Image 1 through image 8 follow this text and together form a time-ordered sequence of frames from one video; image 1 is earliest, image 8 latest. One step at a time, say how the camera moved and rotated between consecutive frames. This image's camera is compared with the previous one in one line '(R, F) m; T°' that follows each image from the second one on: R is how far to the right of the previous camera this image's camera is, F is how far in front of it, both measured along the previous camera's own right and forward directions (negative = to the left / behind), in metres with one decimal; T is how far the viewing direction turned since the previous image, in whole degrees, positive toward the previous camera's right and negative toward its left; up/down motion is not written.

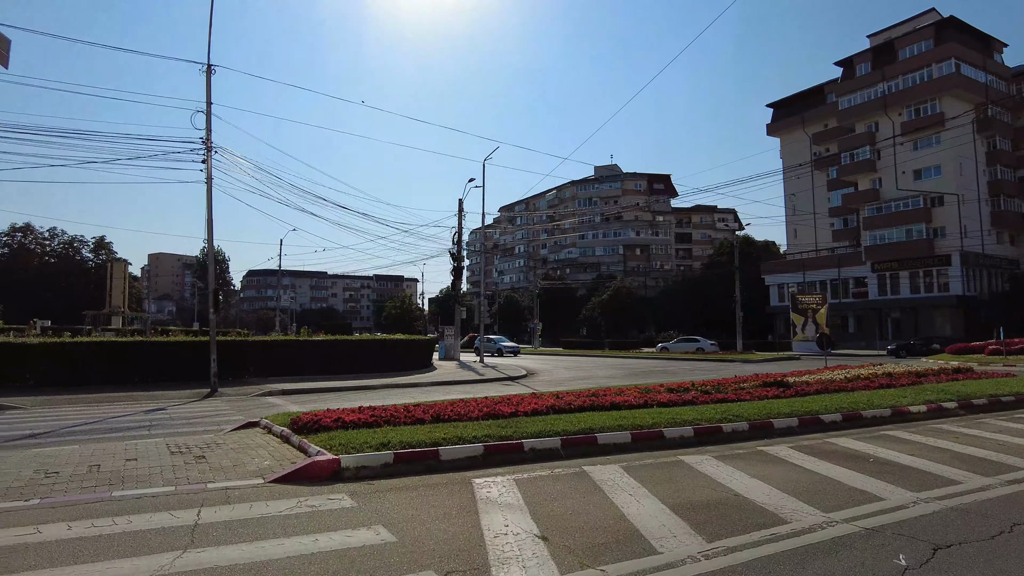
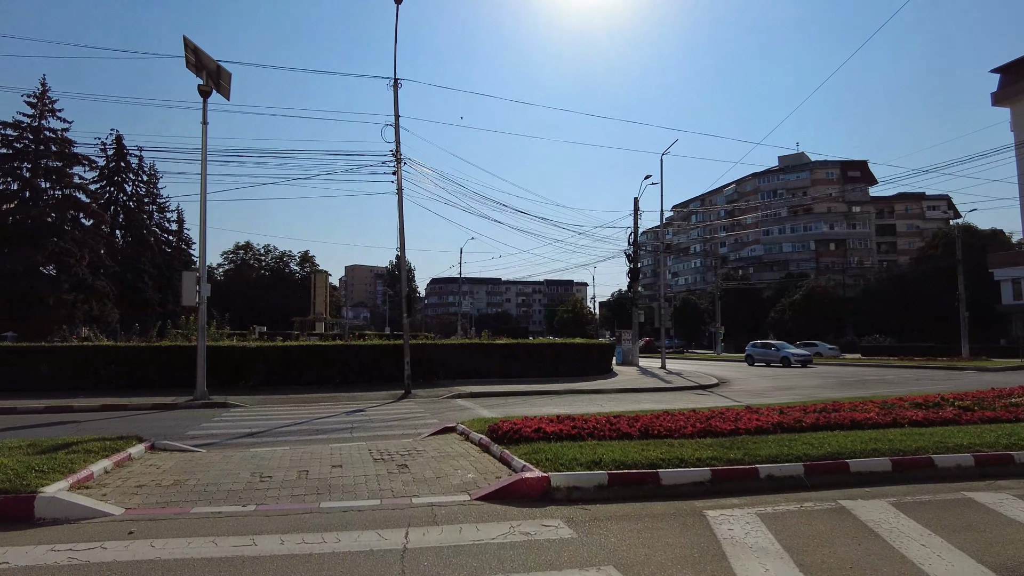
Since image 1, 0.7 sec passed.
(-0.6, +0.9) m; -15°
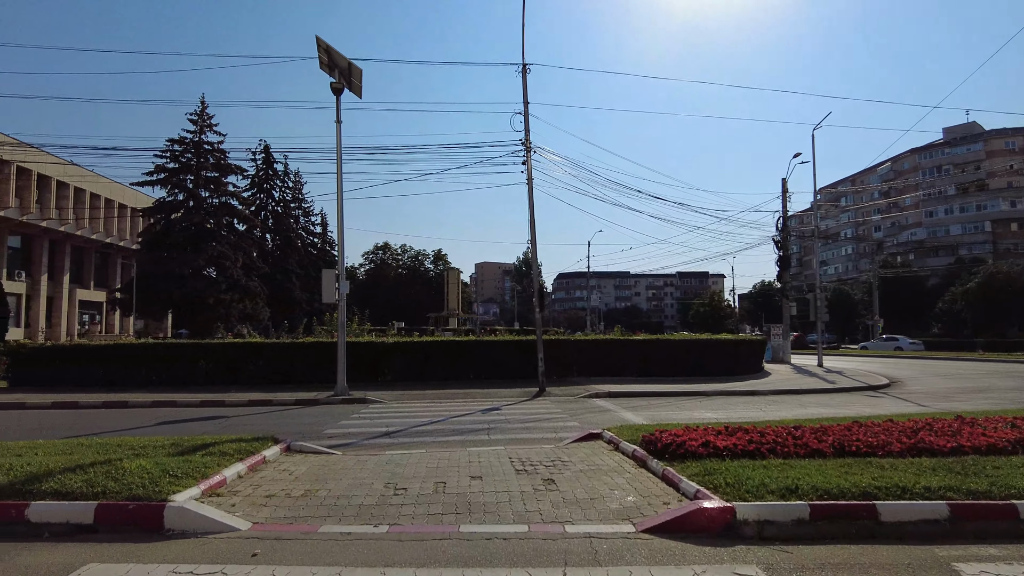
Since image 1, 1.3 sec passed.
(-0.3, +1.0) m; -11°
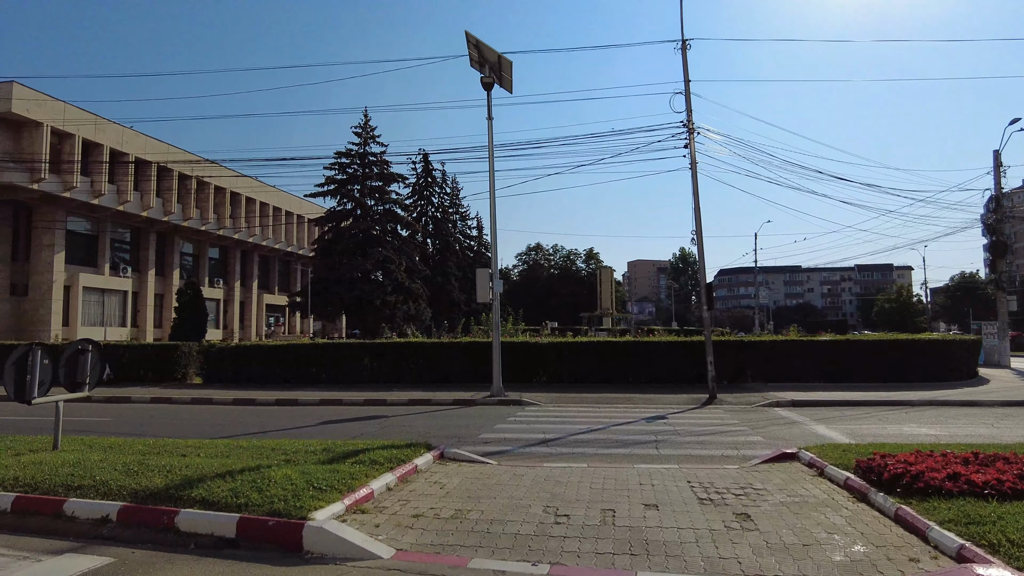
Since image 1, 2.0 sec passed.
(-0.2, +0.9) m; -13°
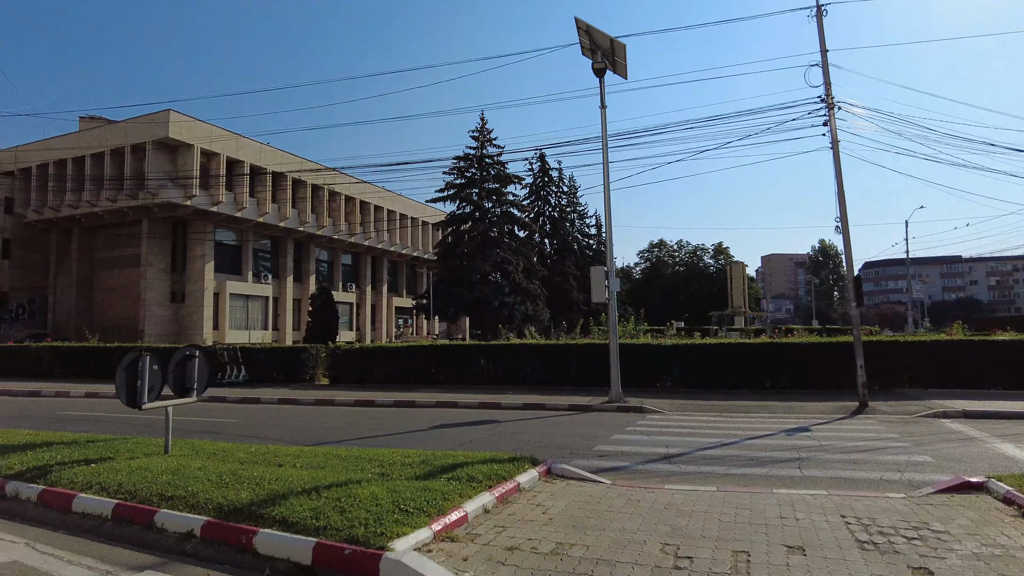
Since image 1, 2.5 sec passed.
(+0.1, +0.8) m; -11°
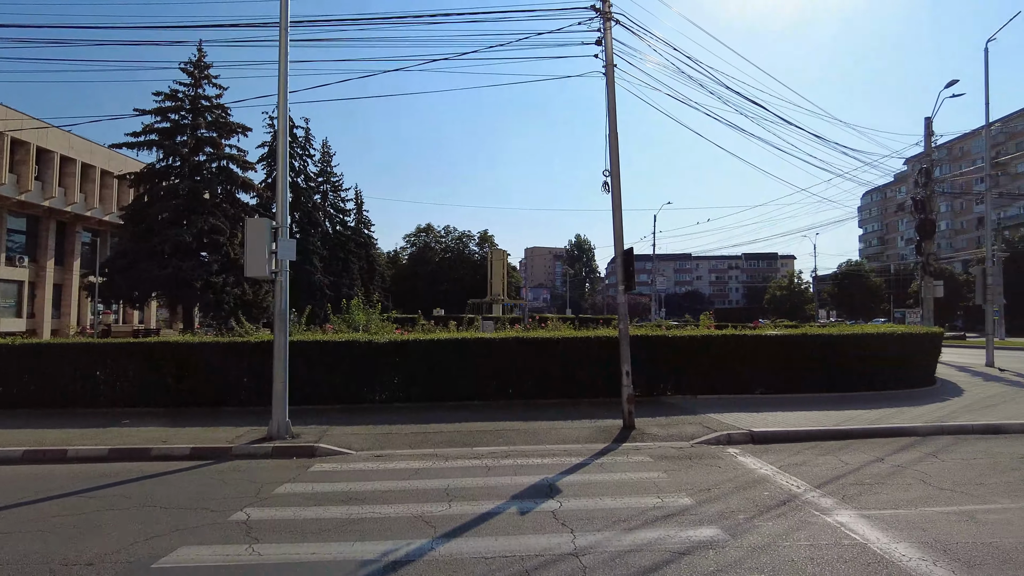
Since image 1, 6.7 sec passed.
(+2.3, +5.0) m; +19°
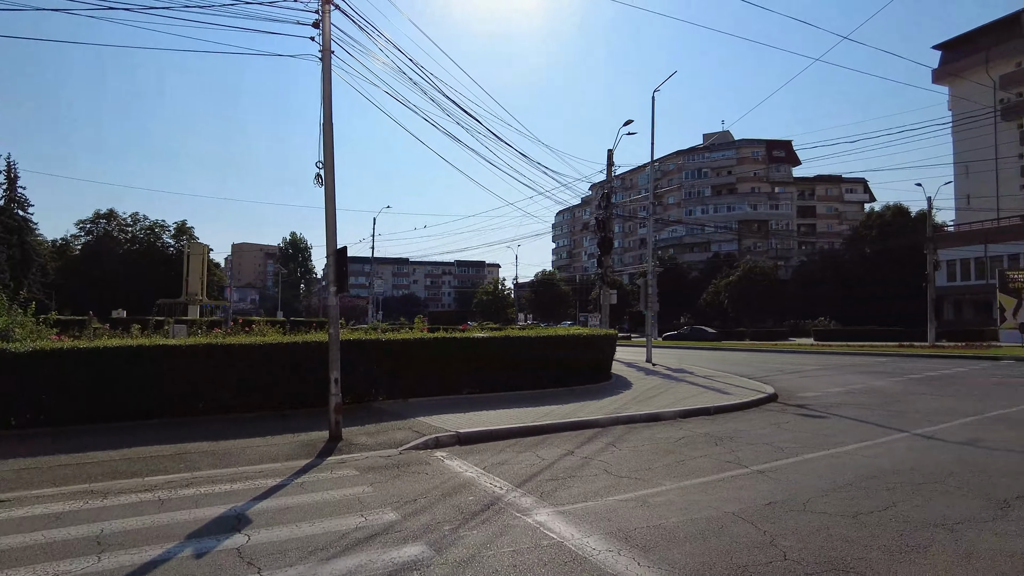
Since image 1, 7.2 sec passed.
(+0.2, +0.4) m; +24°
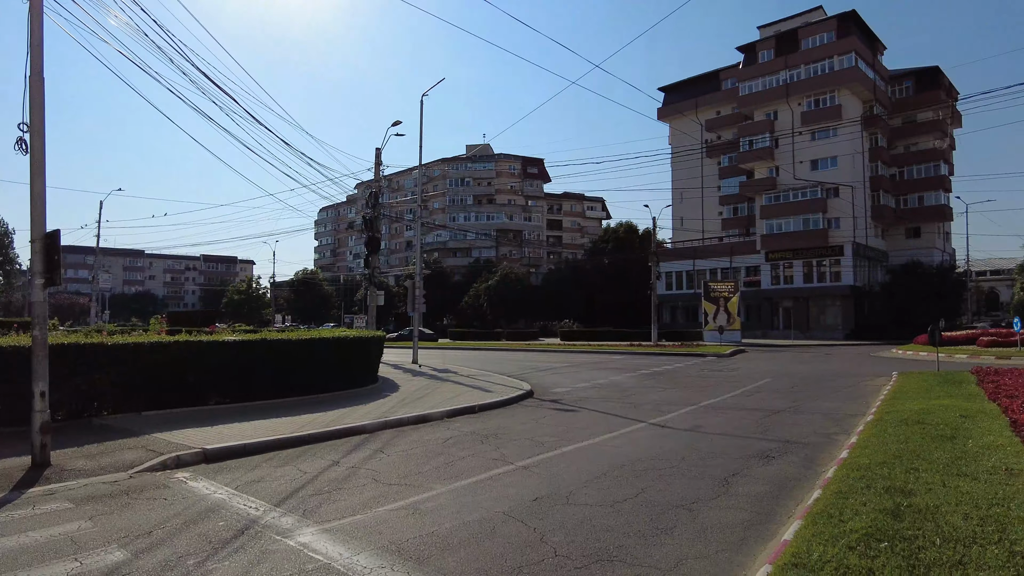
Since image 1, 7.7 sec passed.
(-0.1, +0.3) m; +20°
